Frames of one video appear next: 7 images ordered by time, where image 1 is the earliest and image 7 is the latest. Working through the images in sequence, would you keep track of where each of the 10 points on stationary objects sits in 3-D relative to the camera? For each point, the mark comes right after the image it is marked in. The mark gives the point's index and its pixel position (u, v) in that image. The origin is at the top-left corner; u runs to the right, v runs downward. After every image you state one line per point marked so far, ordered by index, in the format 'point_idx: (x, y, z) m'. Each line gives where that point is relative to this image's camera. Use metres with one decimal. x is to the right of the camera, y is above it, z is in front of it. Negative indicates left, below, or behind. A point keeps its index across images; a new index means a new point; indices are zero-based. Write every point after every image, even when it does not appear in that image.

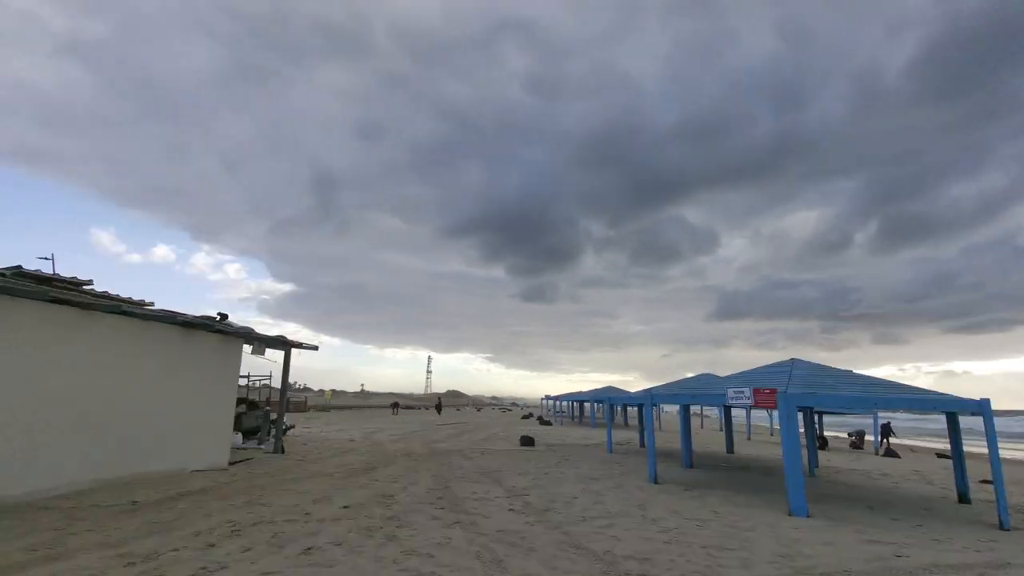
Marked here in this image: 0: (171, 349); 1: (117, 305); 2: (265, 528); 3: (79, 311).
0: (-6.5, -1.1, +9.8) m
1: (-6.3, -0.3, +8.2) m
2: (-3.1, -3.0, +6.4) m
3: (-6.8, -0.4, +8.1) m
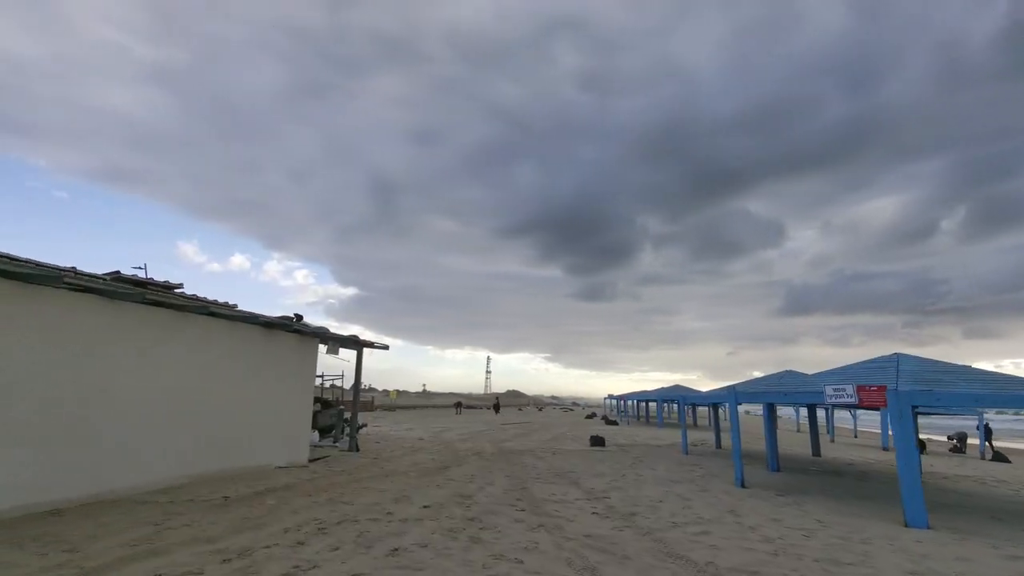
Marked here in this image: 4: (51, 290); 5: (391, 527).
0: (-5.1, -1.2, +10.1) m
1: (-5.0, -0.3, +8.5) m
2: (-2.0, -2.9, +6.3) m
3: (-5.6, -0.4, +8.4) m
4: (-6.1, 0.0, +6.7) m
5: (-1.5, -3.0, +6.4) m
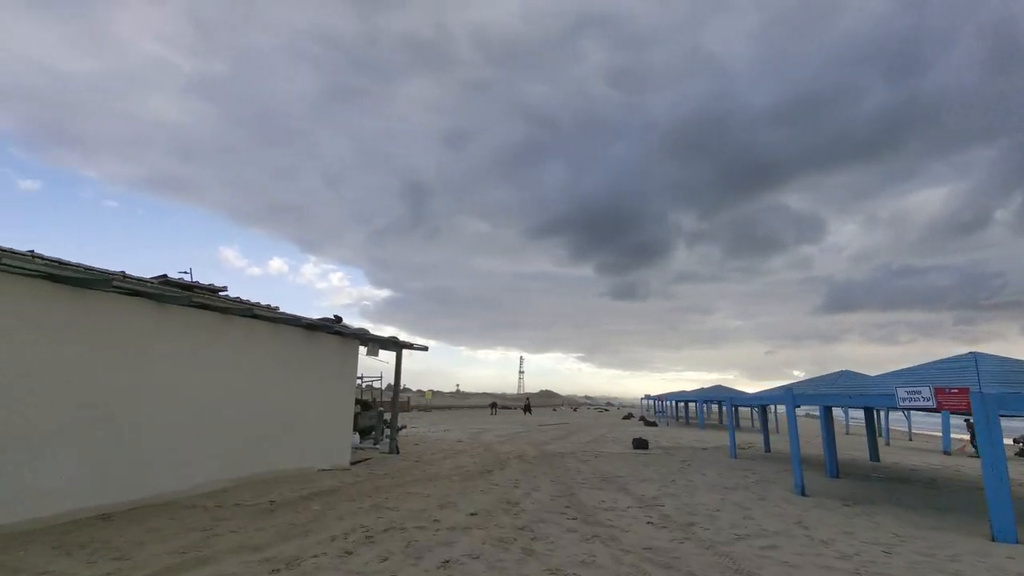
0: (-4.3, -1.2, +10.1) m
1: (-4.3, -0.3, +8.5) m
2: (-1.4, -2.9, +6.1) m
3: (-4.9, -0.4, +8.4) m
4: (-5.4, -0.1, +6.7) m
5: (-0.9, -3.0, +6.2) m
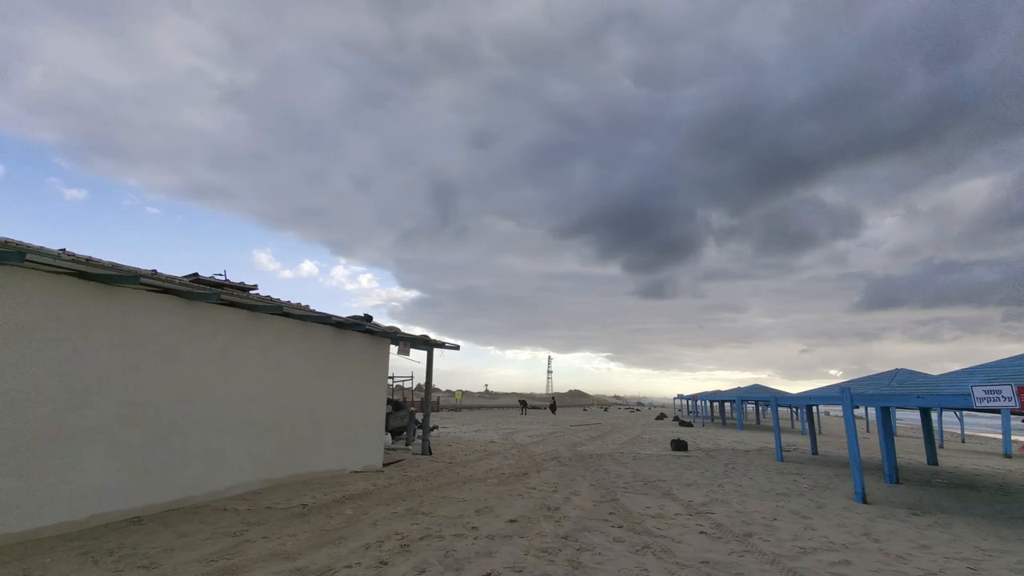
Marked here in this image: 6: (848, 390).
0: (-3.6, -1.2, +9.9) m
1: (-3.7, -0.3, +8.2) m
2: (-0.9, -2.9, +5.7) m
3: (-4.3, -0.4, +8.2) m
4: (-4.9, 0.0, +6.6) m
5: (-0.4, -2.9, +5.8) m
6: (+6.9, -2.1, +10.5) m
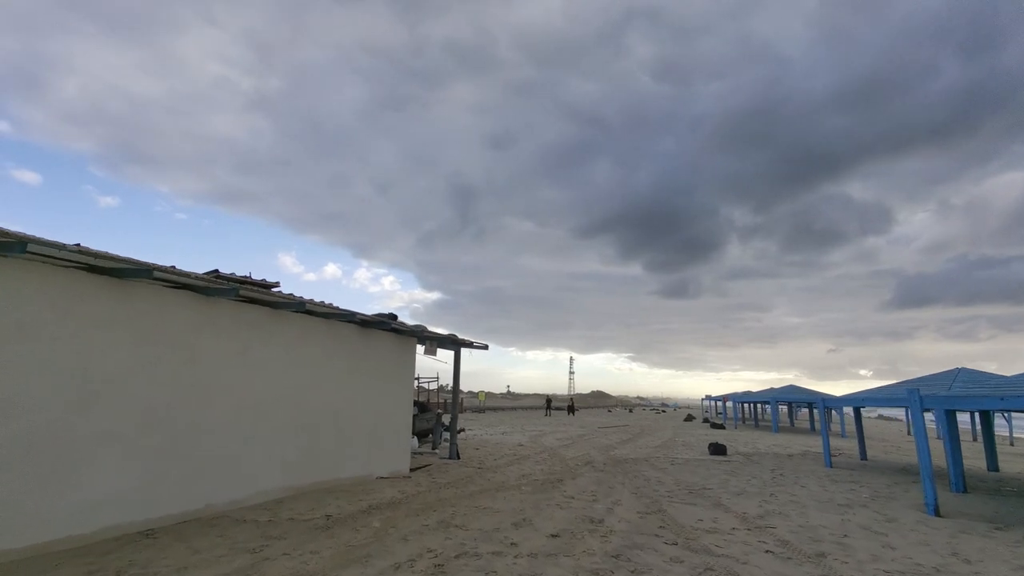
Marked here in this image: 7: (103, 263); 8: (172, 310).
0: (-2.9, -1.1, +9.4) m
1: (-3.2, -0.2, +7.8) m
2: (-0.4, -2.8, +5.2) m
3: (-3.7, -0.3, +7.8) m
4: (-4.5, 0.0, +6.2) m
5: (+0.1, -2.8, +5.2) m
6: (+7.5, -1.9, +9.6) m
7: (-4.5, +0.3, +5.7) m
8: (-4.3, -0.3, +6.5) m
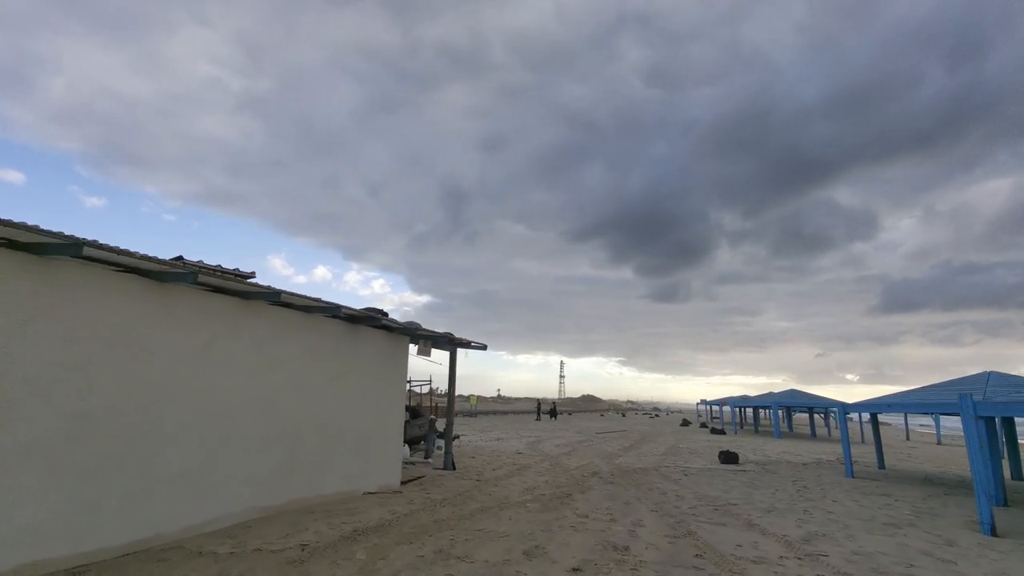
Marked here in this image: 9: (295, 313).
0: (-2.9, -0.9, +8.3) m
1: (-3.0, -0.1, +6.7) m
2: (-0.3, -2.6, +4.1) m
3: (-3.6, -0.2, +6.7) m
4: (-4.3, +0.2, +5.1) m
5: (+0.2, -2.6, +4.1) m
6: (+7.6, -1.8, +8.7) m
7: (-4.4, +0.4, +4.6) m
8: (-4.2, -0.1, +5.4) m
9: (-3.2, -0.4, +7.6) m
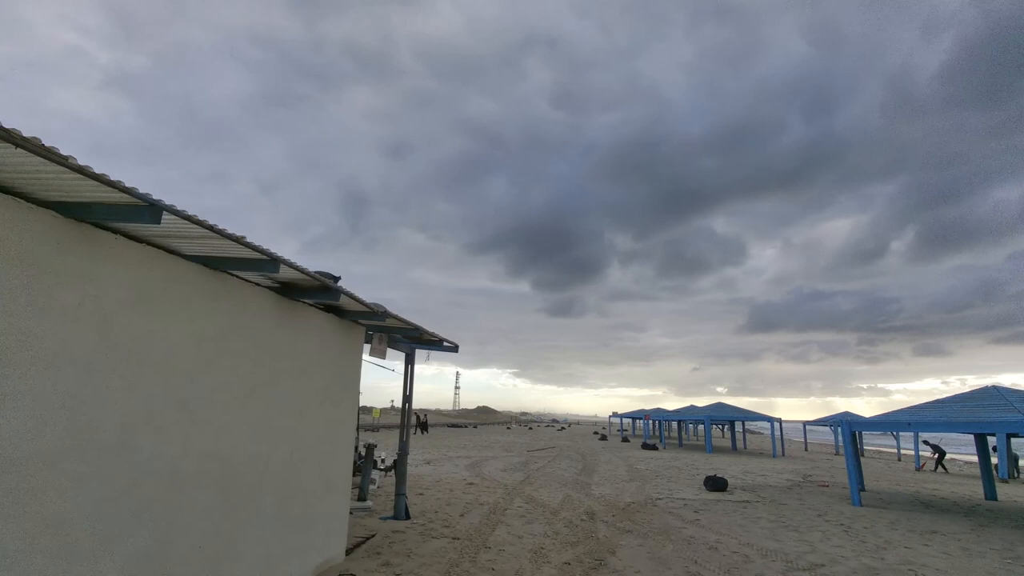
0: (-2.4, -0.4, +4.8) m
1: (-2.2, +0.5, +3.2) m
2: (+0.9, -2.1, +1.1) m
3: (-2.8, +0.4, +3.1) m
4: (-3.1, +0.8, +1.4) m
5: (+1.4, -2.2, +1.3) m
6: (+7.8, -1.8, +7.2) m
7: (-3.1, +1.1, +0.9) m
8: (-3.1, +0.5, +1.7) m
9: (-2.6, +0.2, +4.0) m
